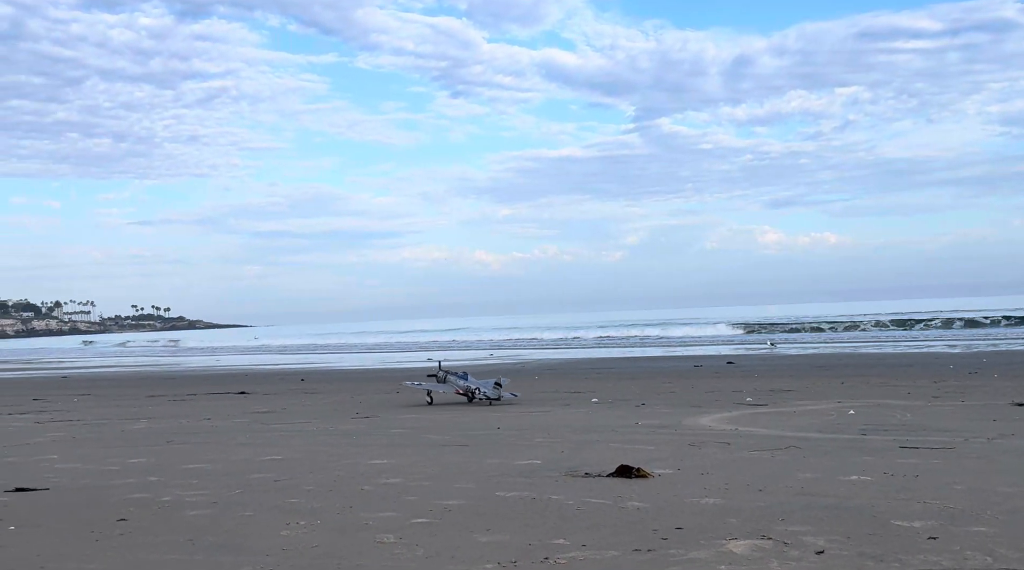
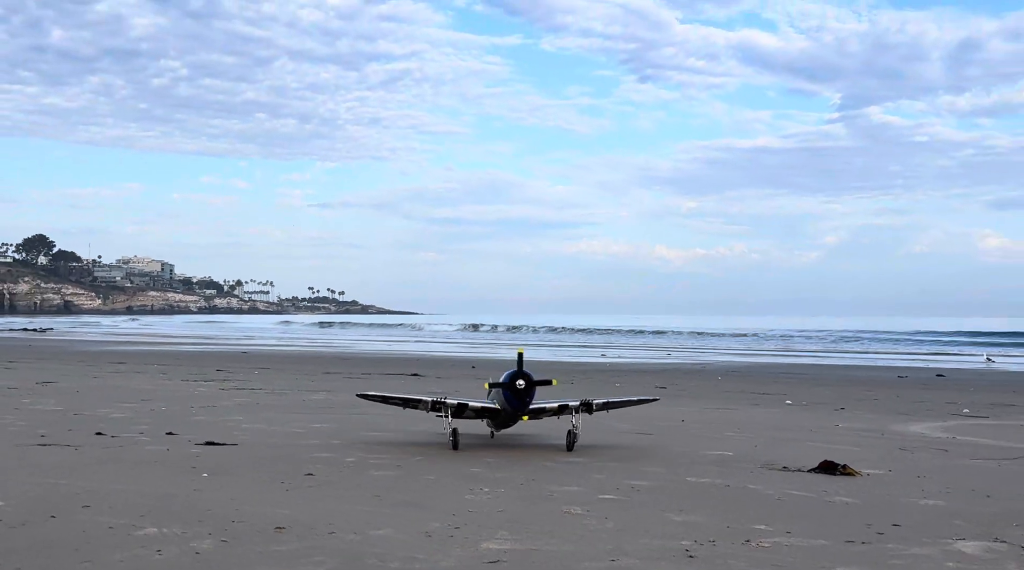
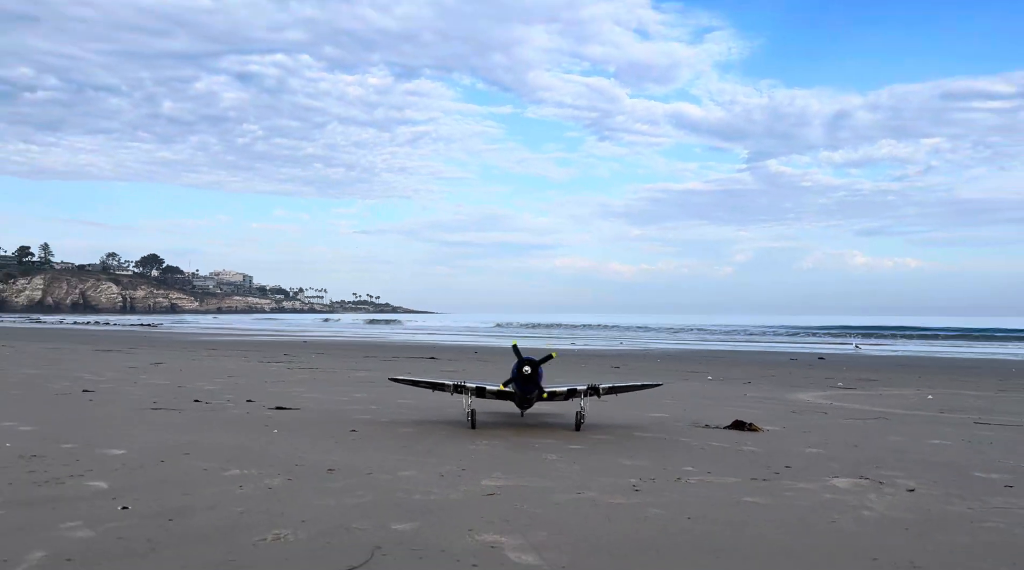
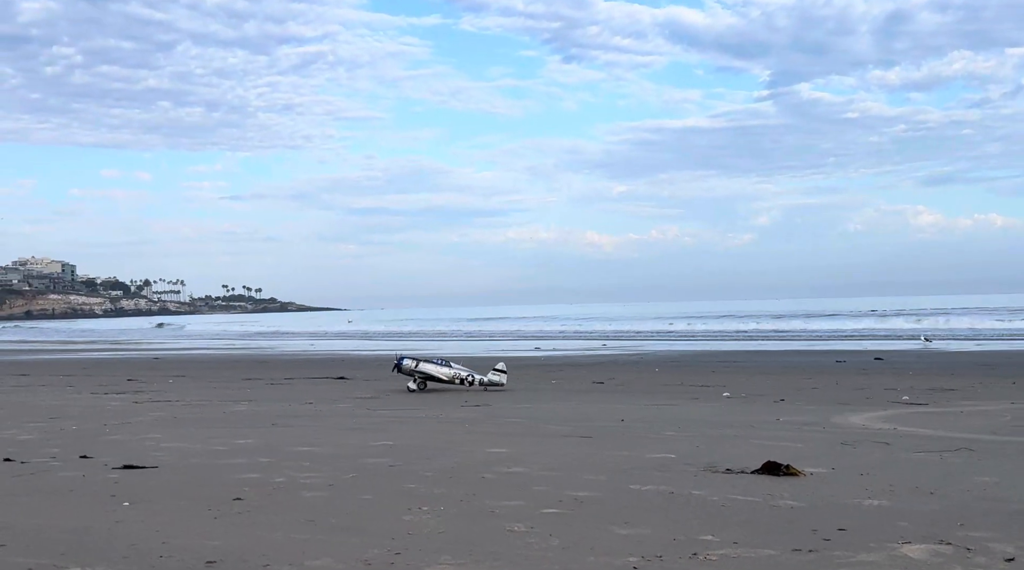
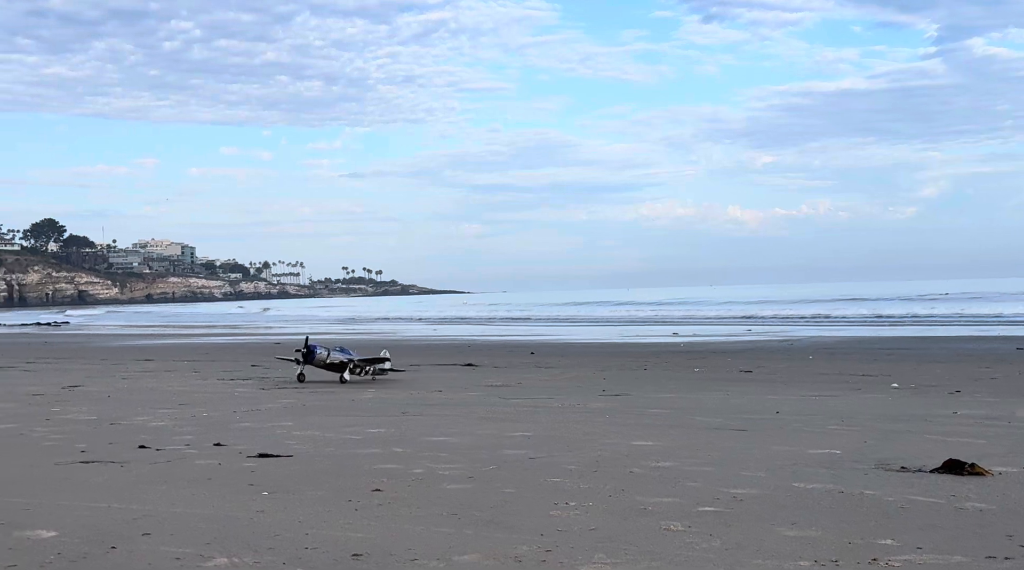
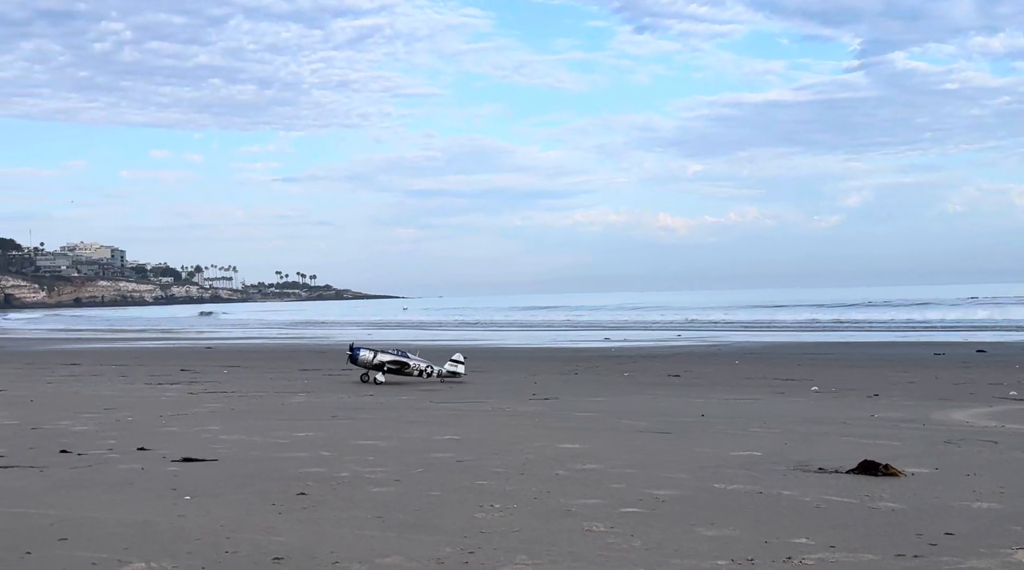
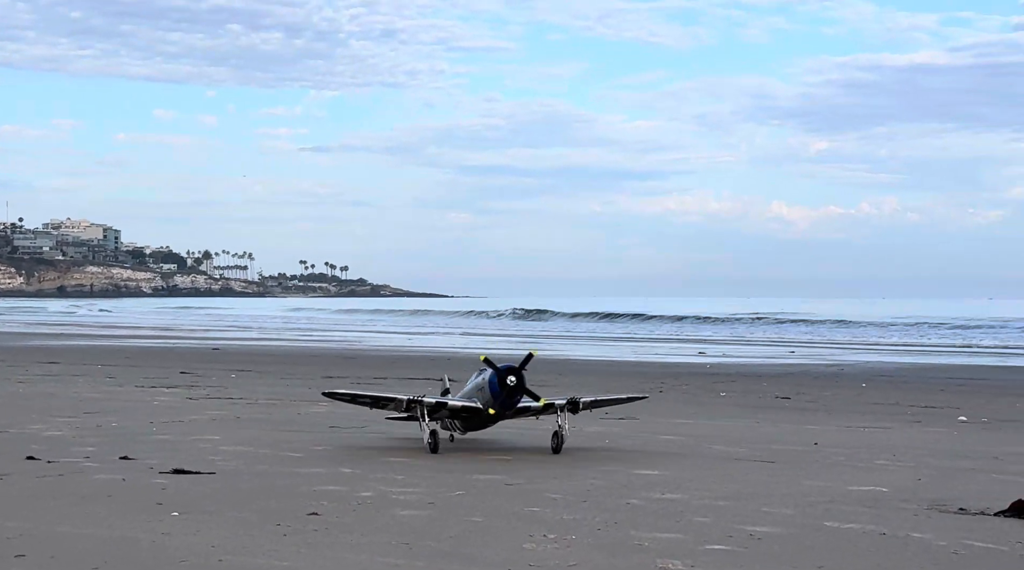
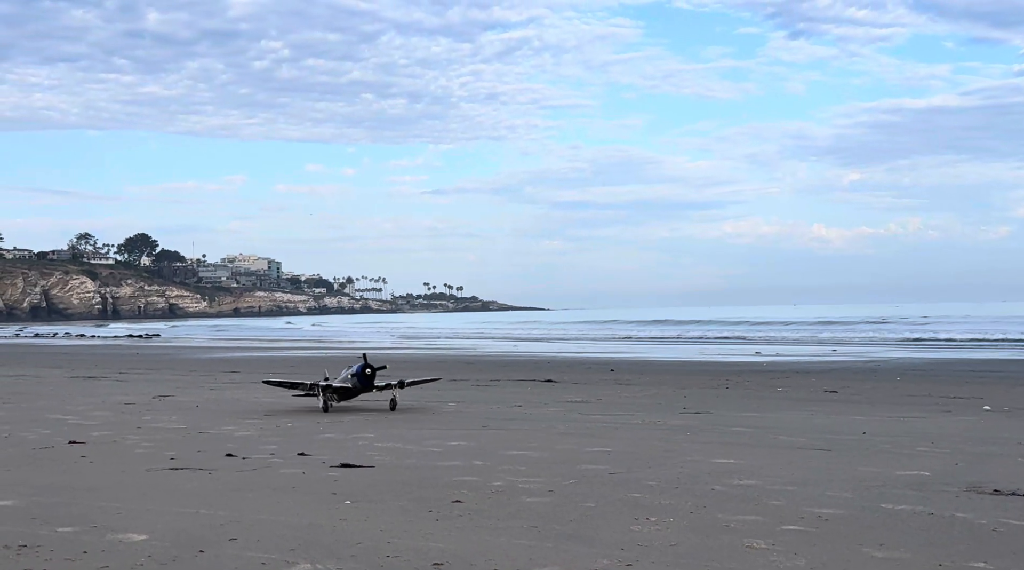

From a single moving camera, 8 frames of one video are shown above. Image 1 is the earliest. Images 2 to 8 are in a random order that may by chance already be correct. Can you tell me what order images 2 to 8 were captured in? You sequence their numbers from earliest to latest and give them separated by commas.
4, 6, 5, 8, 7, 2, 3
